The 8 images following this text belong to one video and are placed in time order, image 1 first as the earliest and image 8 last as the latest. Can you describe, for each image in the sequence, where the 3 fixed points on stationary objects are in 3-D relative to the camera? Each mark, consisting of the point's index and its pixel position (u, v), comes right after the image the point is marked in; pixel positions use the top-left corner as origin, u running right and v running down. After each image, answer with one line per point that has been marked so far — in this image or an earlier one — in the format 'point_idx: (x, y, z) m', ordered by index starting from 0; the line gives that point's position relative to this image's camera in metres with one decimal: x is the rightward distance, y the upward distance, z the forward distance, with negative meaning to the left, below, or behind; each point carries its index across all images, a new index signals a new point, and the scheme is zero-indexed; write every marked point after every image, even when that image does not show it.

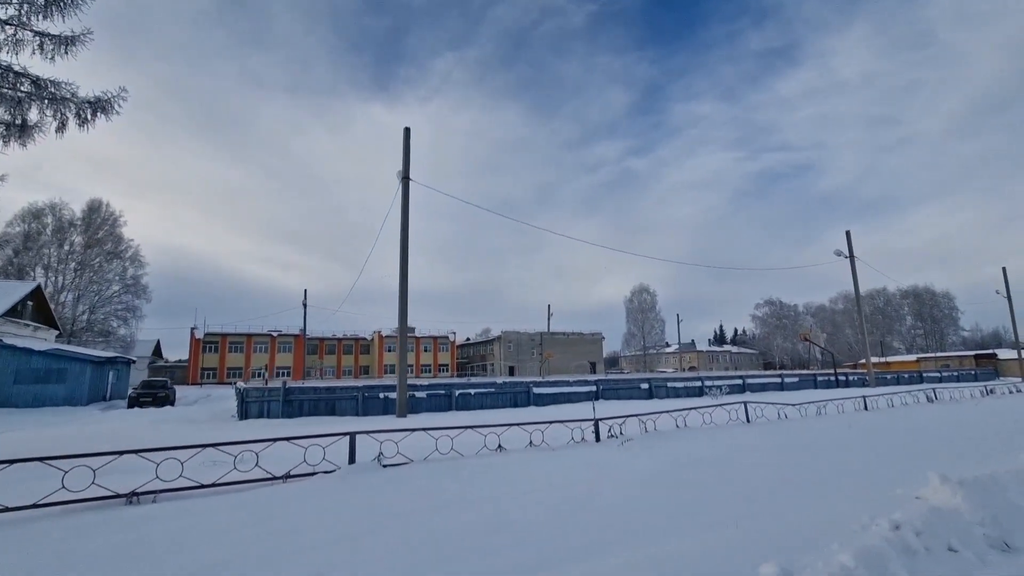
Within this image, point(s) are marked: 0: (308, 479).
0: (-3.0, -2.8, +7.2) m
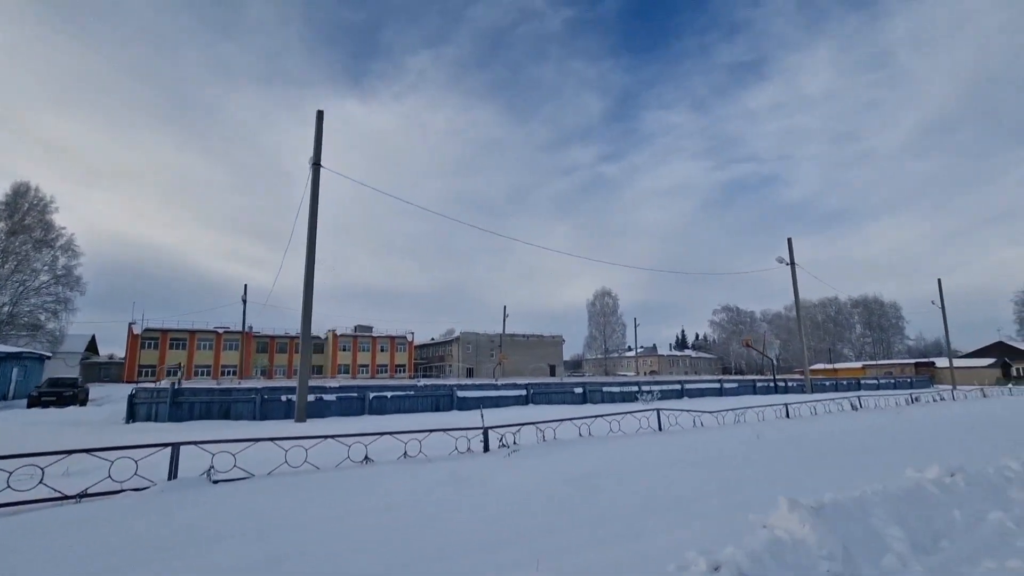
0: (-4.9, -2.6, +6.2) m
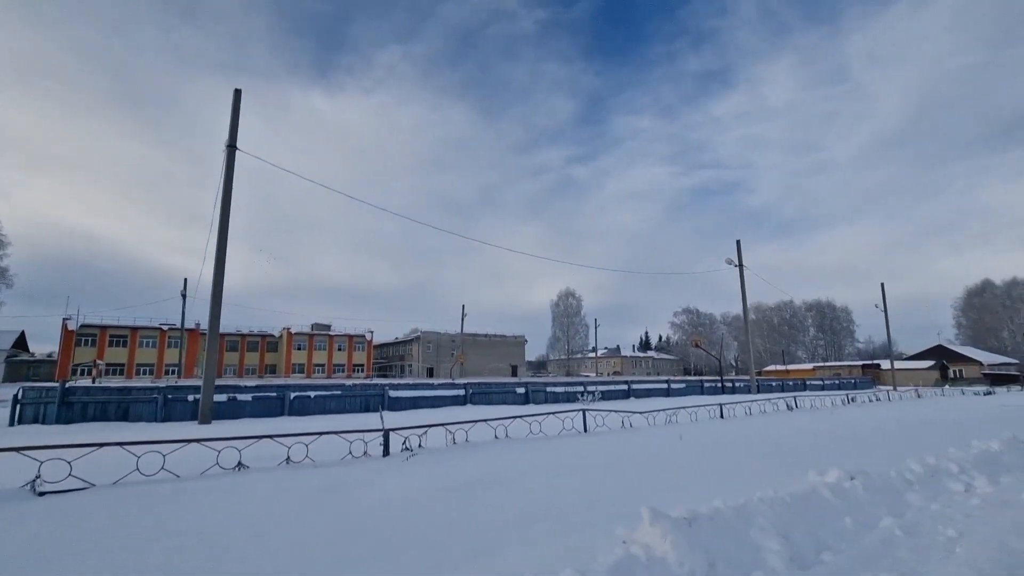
0: (-6.4, -2.4, +5.3) m
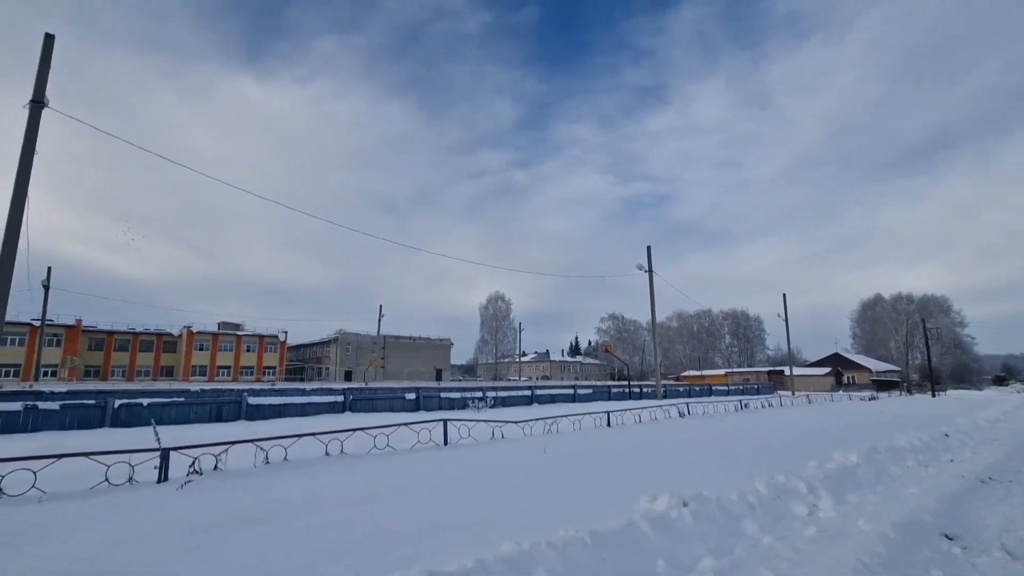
0: (-8.5, -2.0, +3.1) m
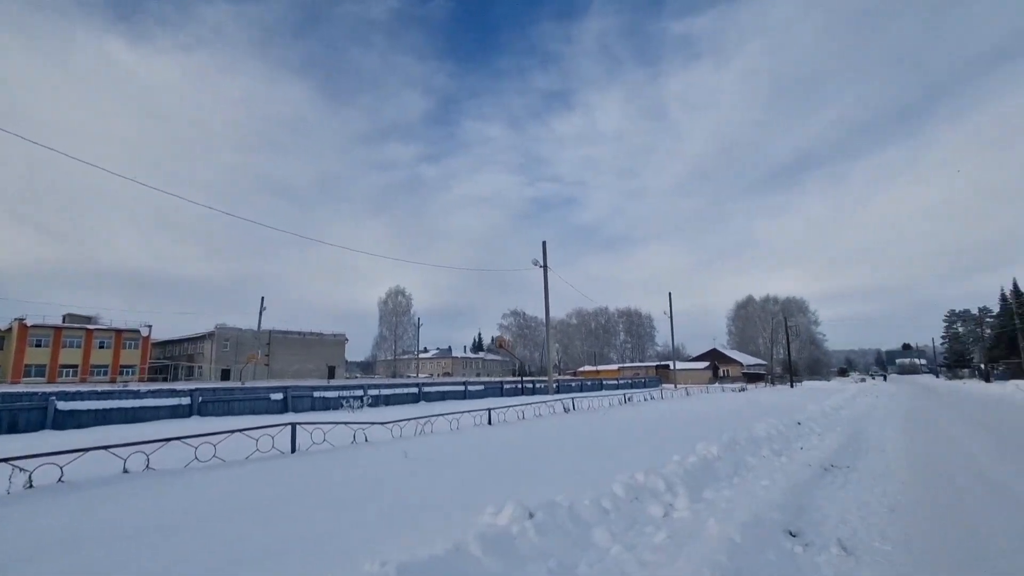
0: (-9.5, -1.7, +0.7) m
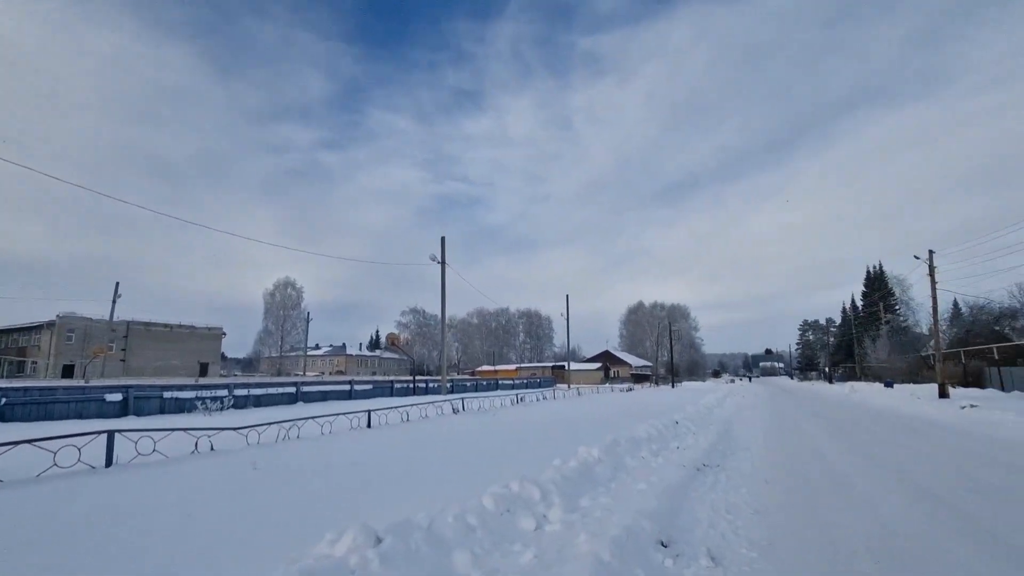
0: (-9.8, -1.2, -1.8) m
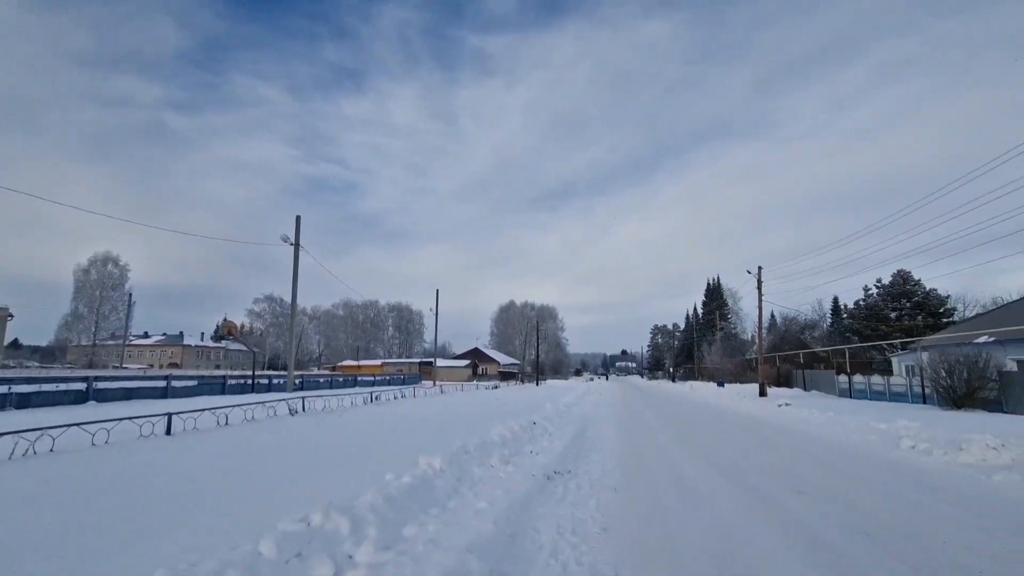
0: (-9.3, -0.5, -5.2) m
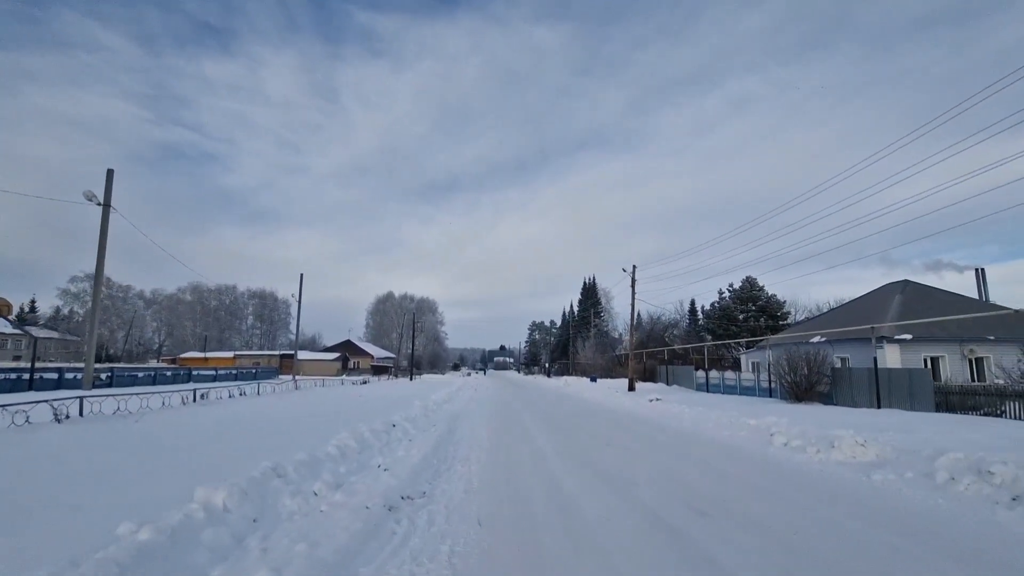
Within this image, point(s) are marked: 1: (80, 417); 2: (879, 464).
0: (-7.9, +0.1, -9.0) m
1: (-8.9, -2.7, +10.4) m
2: (+5.4, -2.6, +7.4) m
